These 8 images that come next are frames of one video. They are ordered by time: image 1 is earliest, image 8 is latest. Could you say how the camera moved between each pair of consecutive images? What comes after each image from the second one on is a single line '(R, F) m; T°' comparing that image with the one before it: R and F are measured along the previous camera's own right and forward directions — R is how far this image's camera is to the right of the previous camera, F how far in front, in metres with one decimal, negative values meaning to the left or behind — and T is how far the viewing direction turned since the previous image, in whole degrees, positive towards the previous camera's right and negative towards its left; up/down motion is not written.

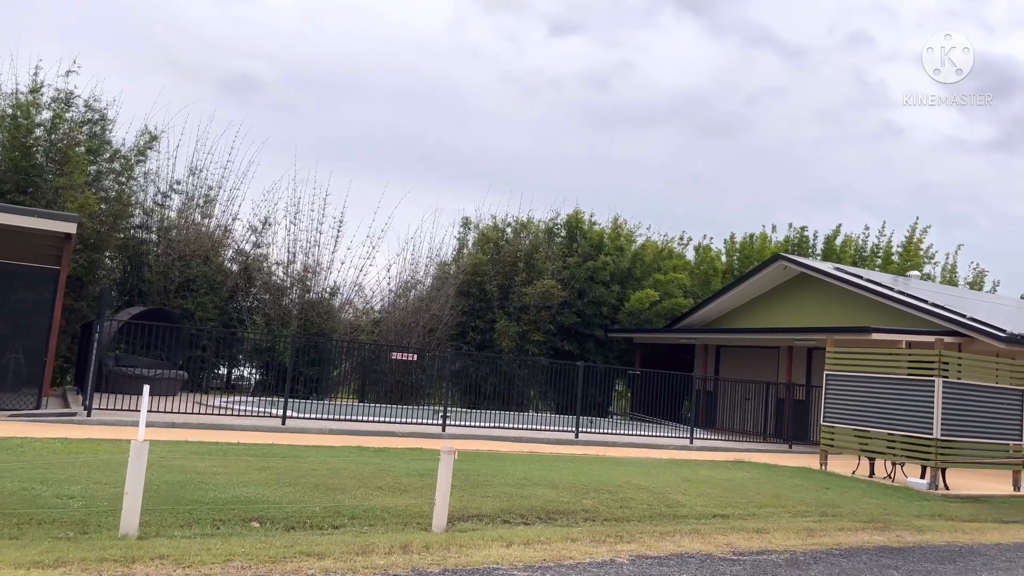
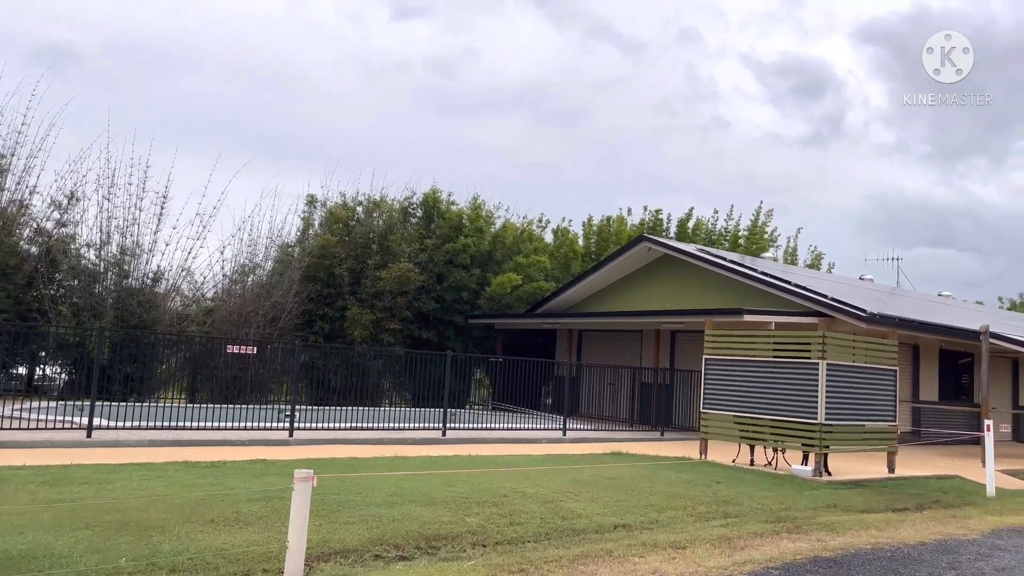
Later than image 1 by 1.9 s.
(-0.2, +1.5) m; +11°
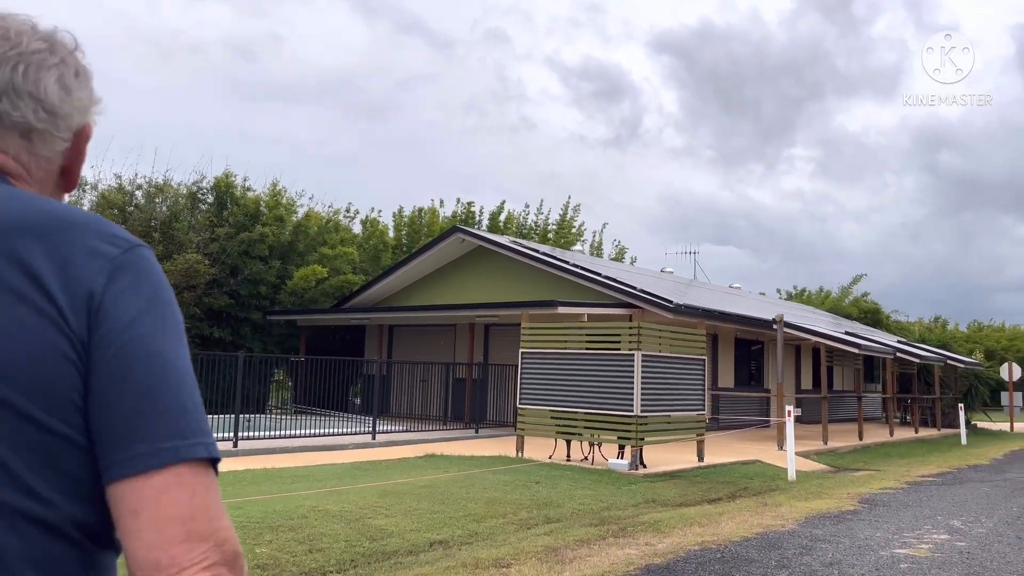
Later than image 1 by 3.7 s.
(+0.1, +0.9) m; +13°
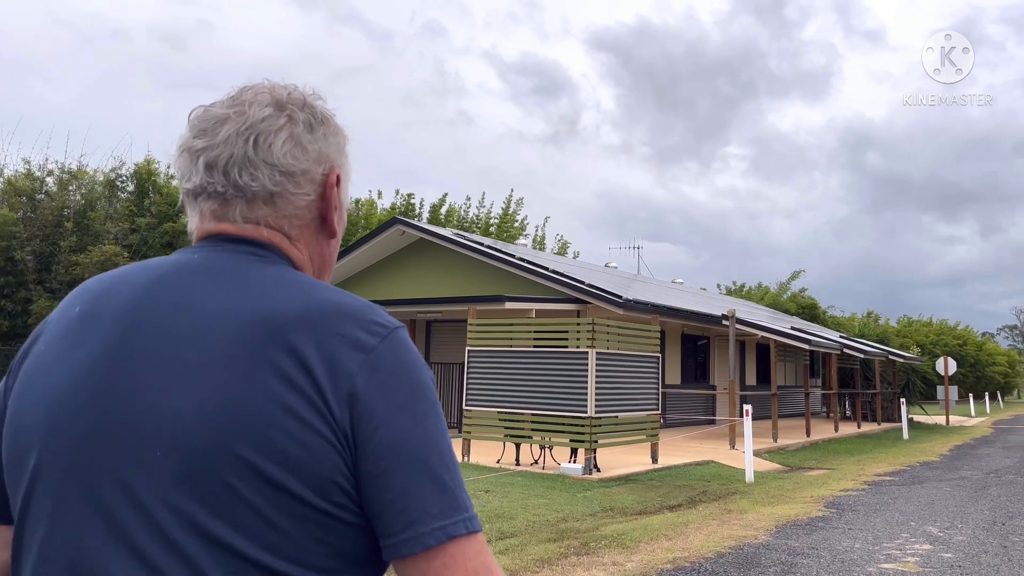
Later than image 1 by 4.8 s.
(-0.1, +0.7) m; +4°
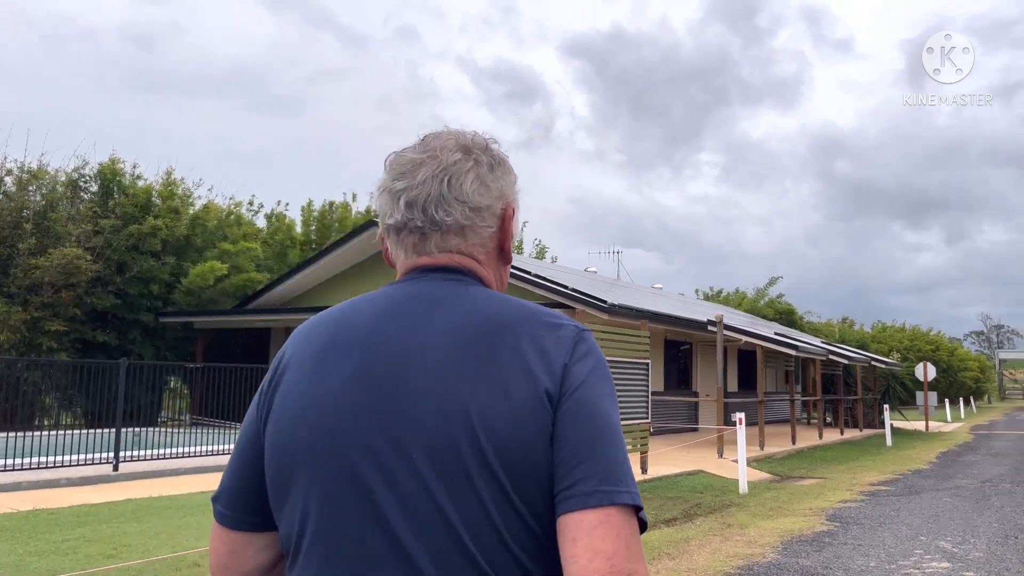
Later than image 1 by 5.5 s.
(-0.1, +0.5) m; +2°
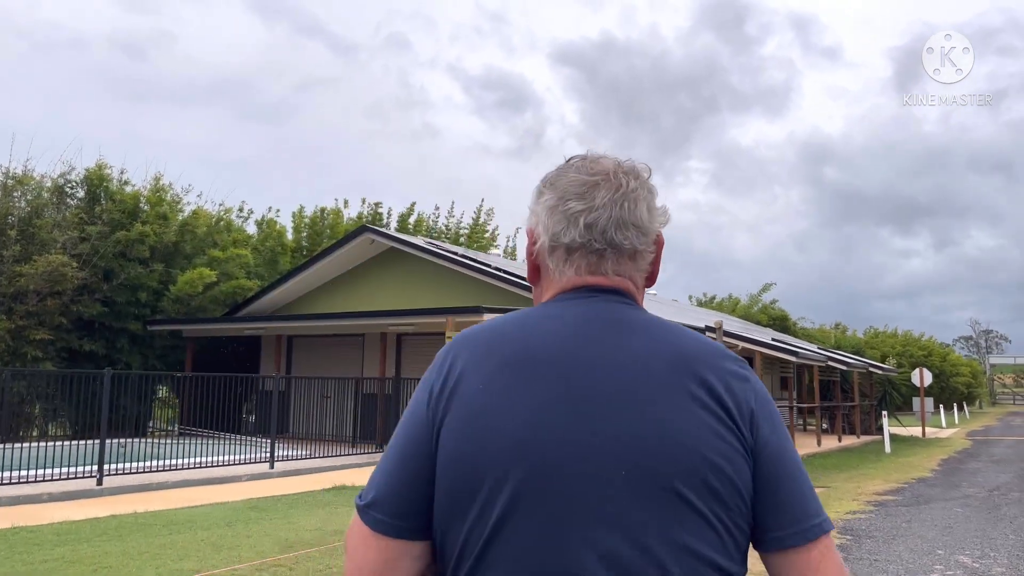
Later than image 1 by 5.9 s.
(-0.1, +0.3) m; +1°
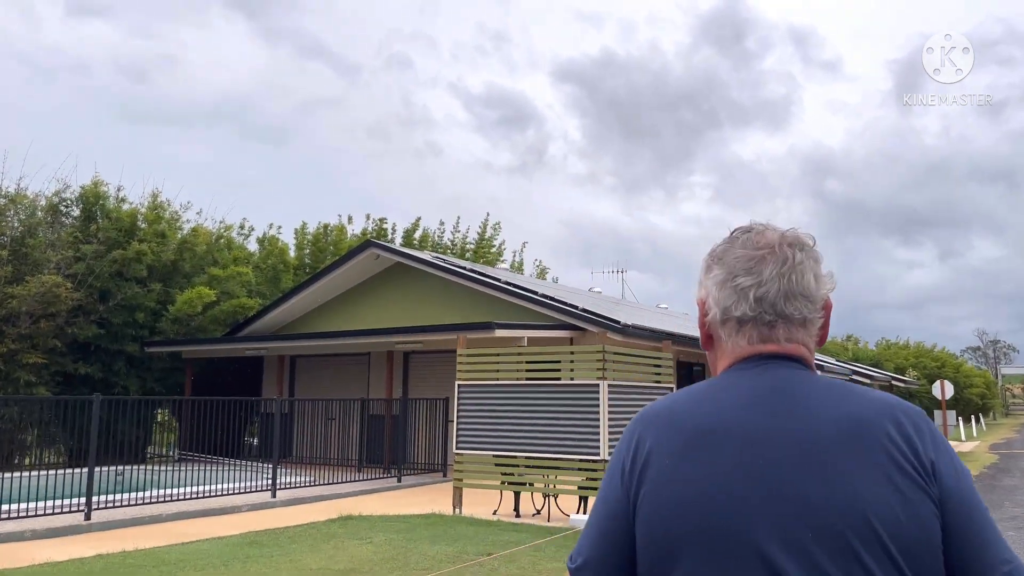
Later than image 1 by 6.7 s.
(-0.1, +0.6) m; 0°
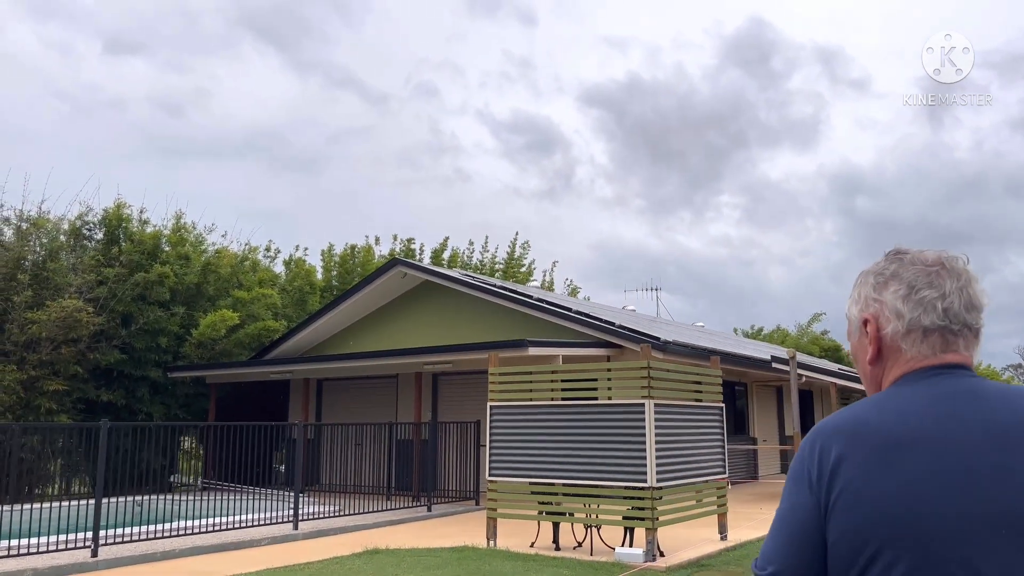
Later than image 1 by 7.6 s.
(-0.1, +0.7) m; -2°
